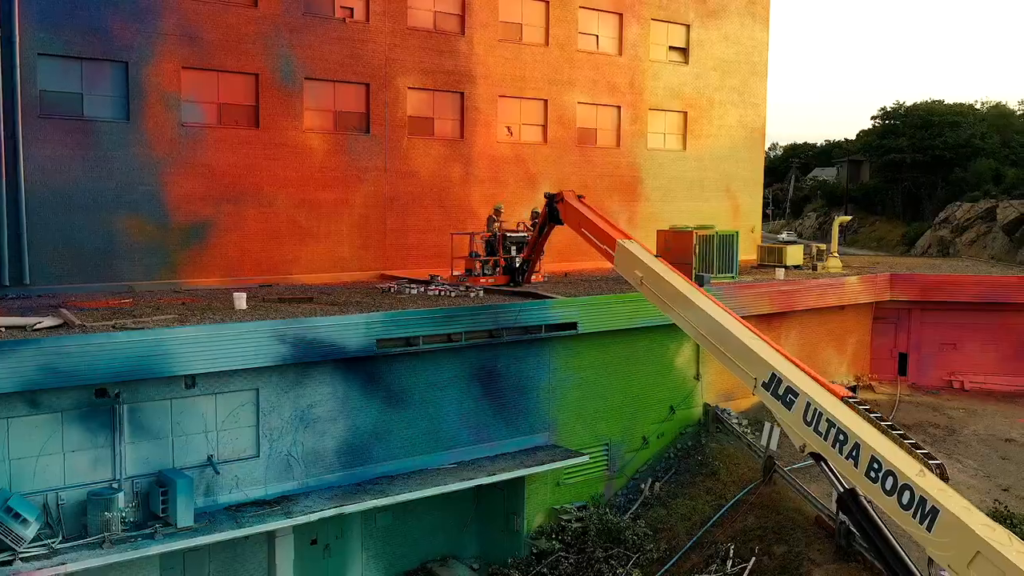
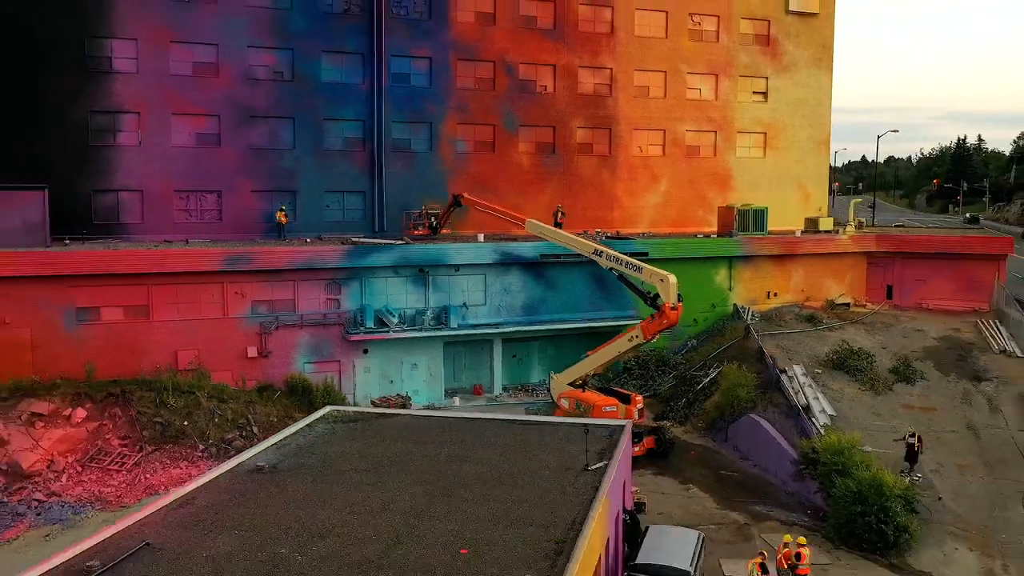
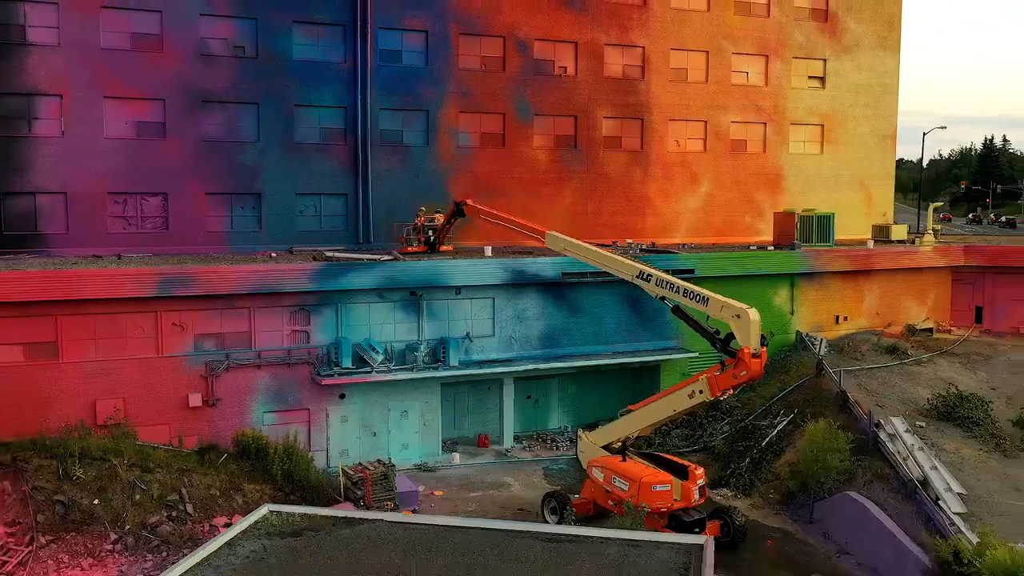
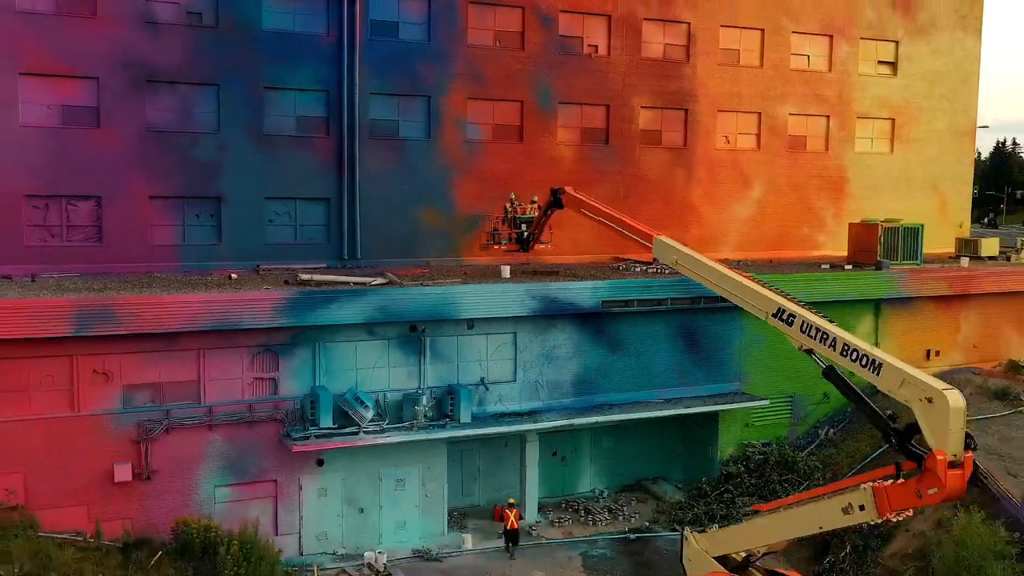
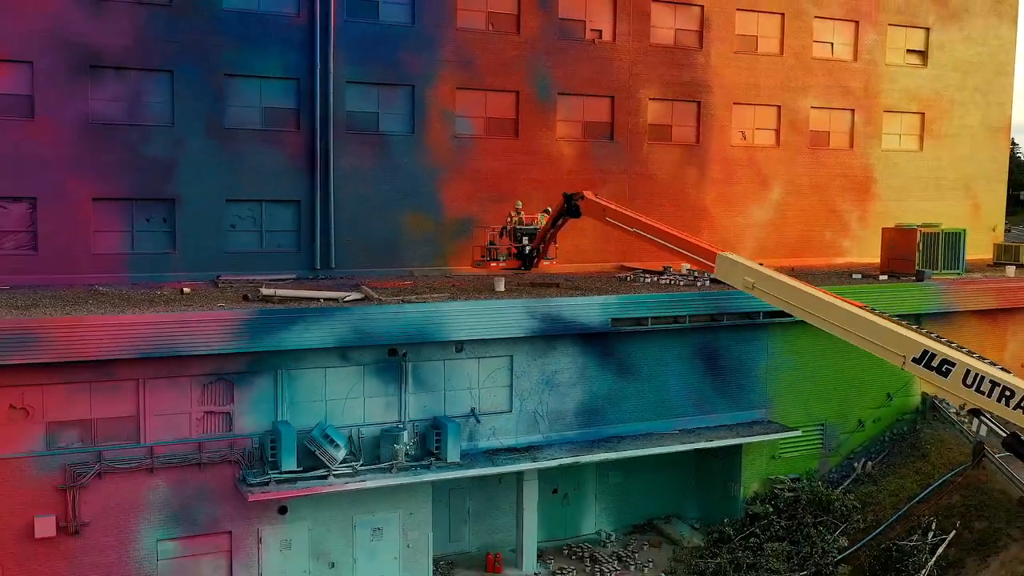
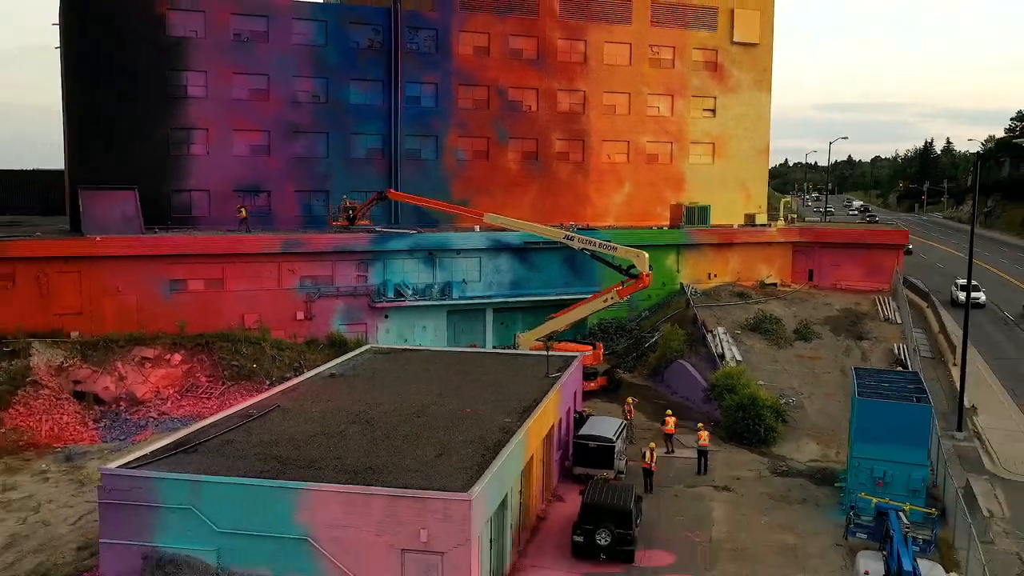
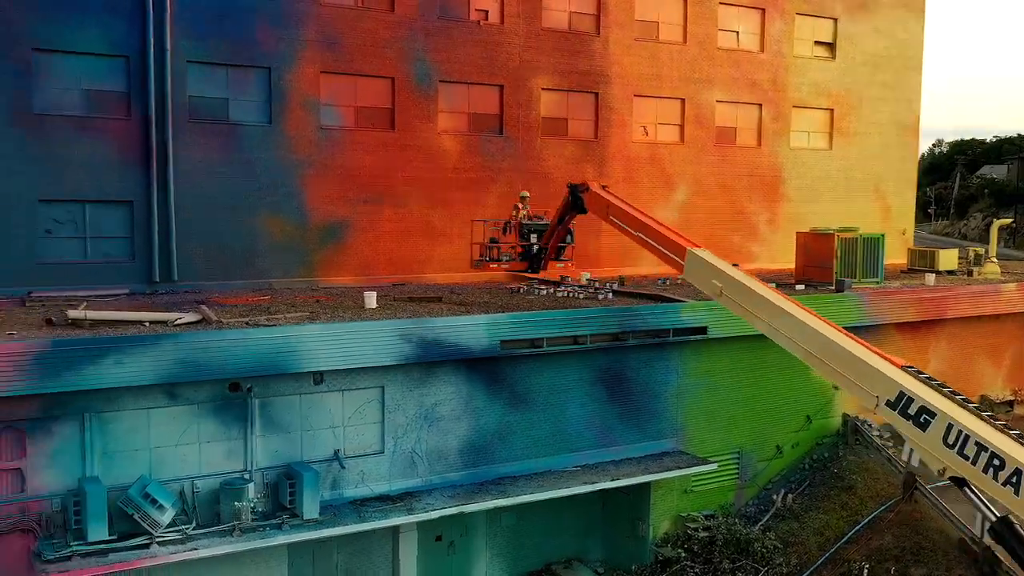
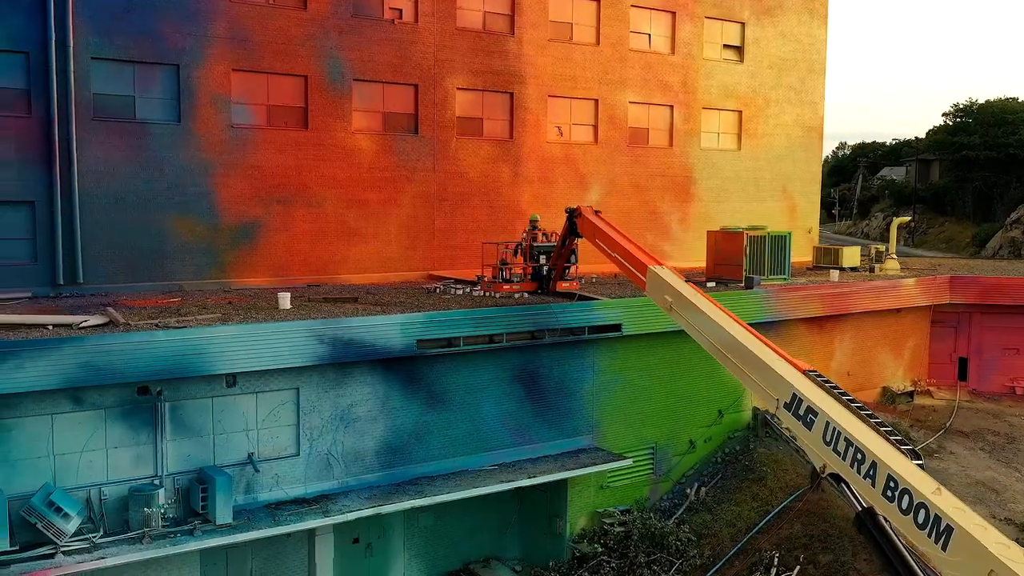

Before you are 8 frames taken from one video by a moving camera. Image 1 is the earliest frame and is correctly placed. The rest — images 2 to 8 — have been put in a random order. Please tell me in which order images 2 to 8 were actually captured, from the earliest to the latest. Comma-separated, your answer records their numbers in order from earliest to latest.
8, 7, 5, 4, 3, 2, 6
